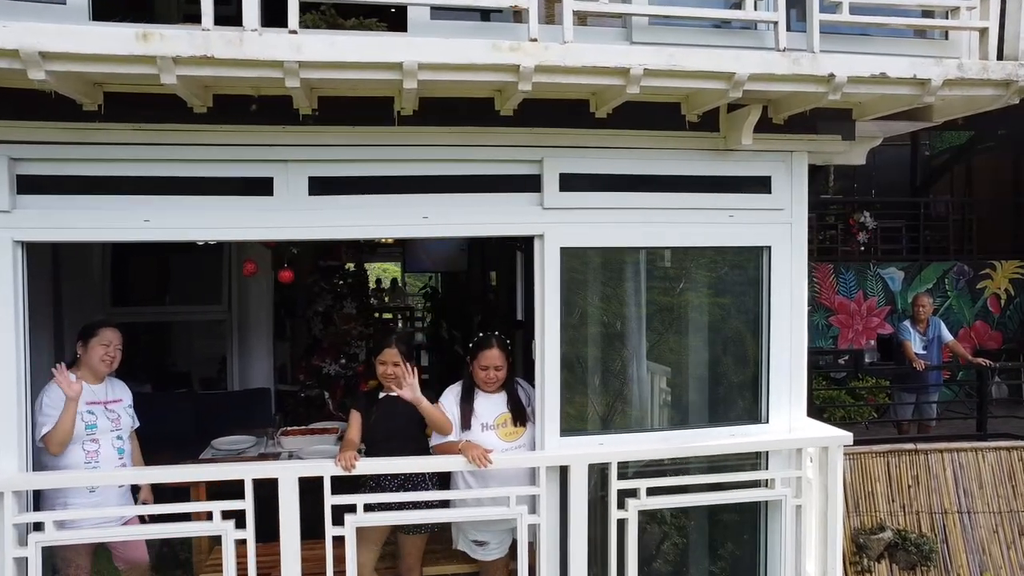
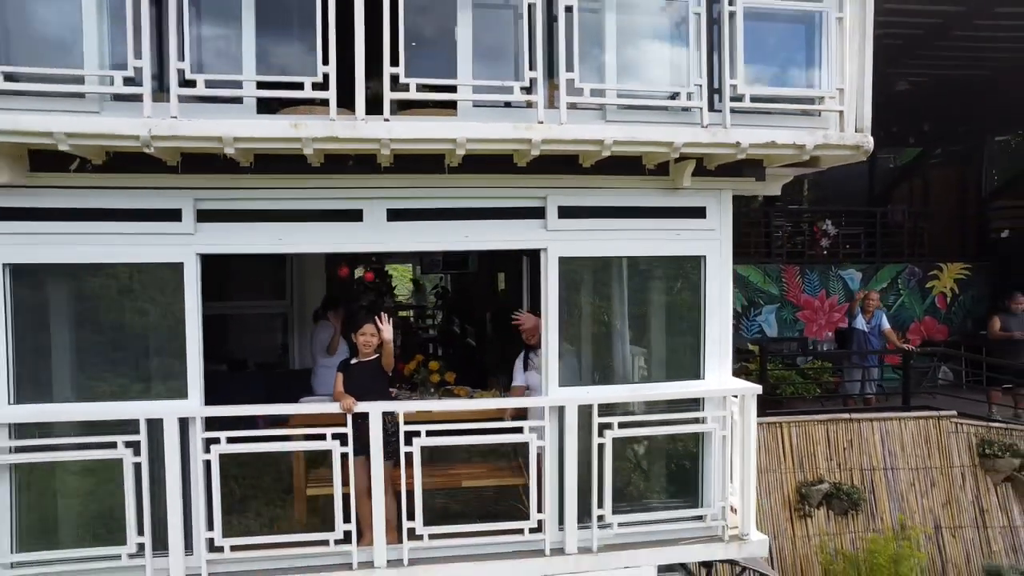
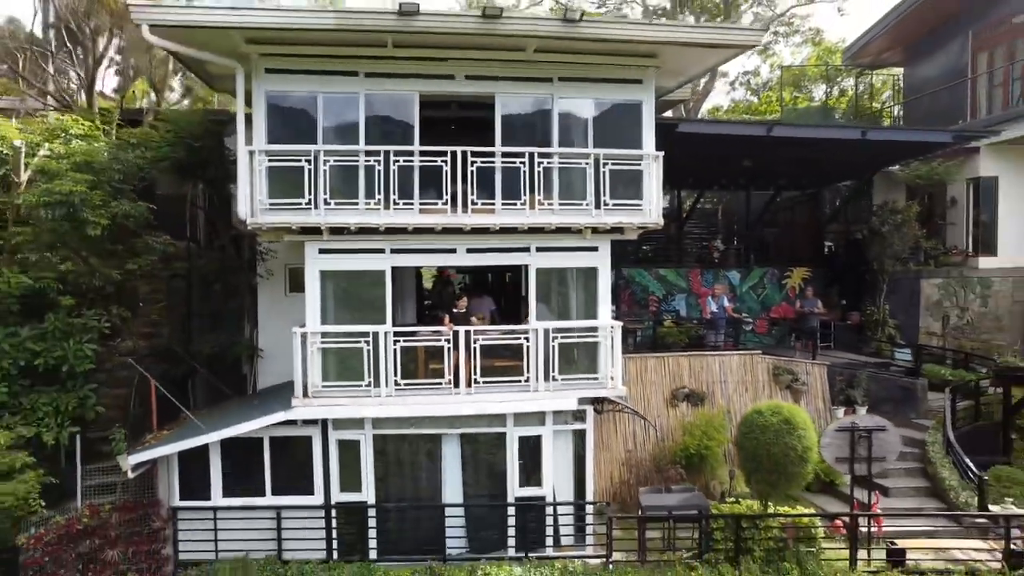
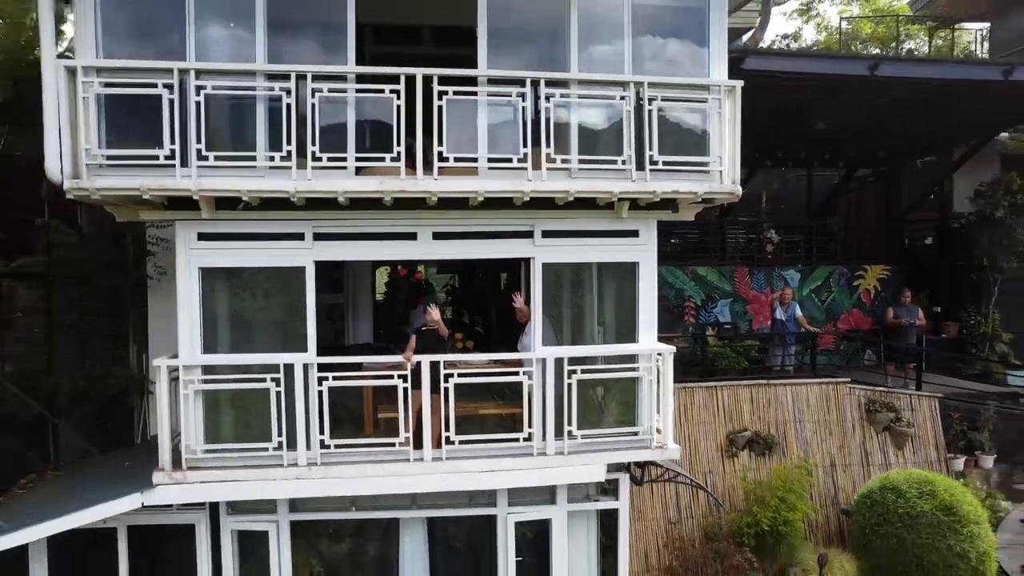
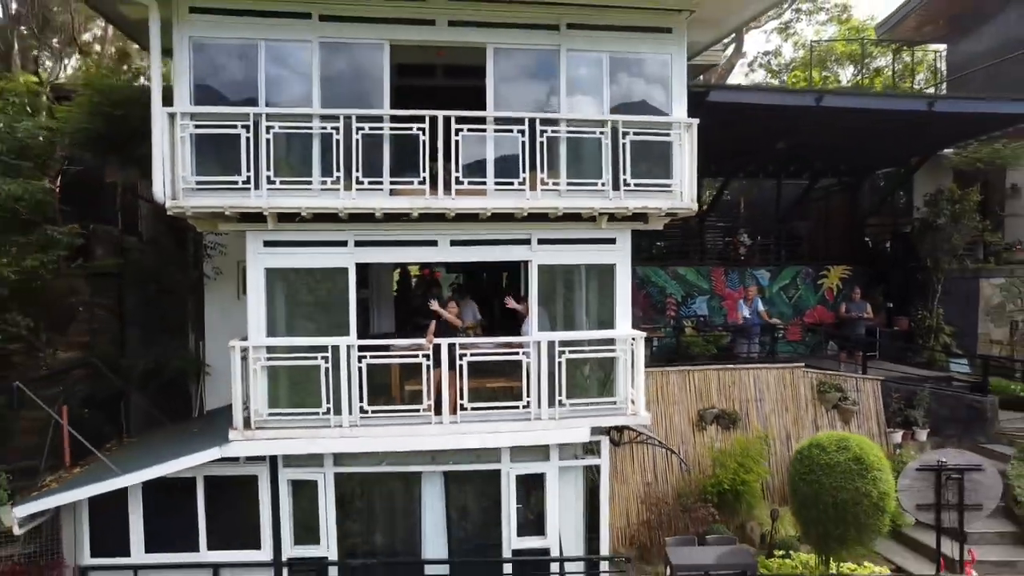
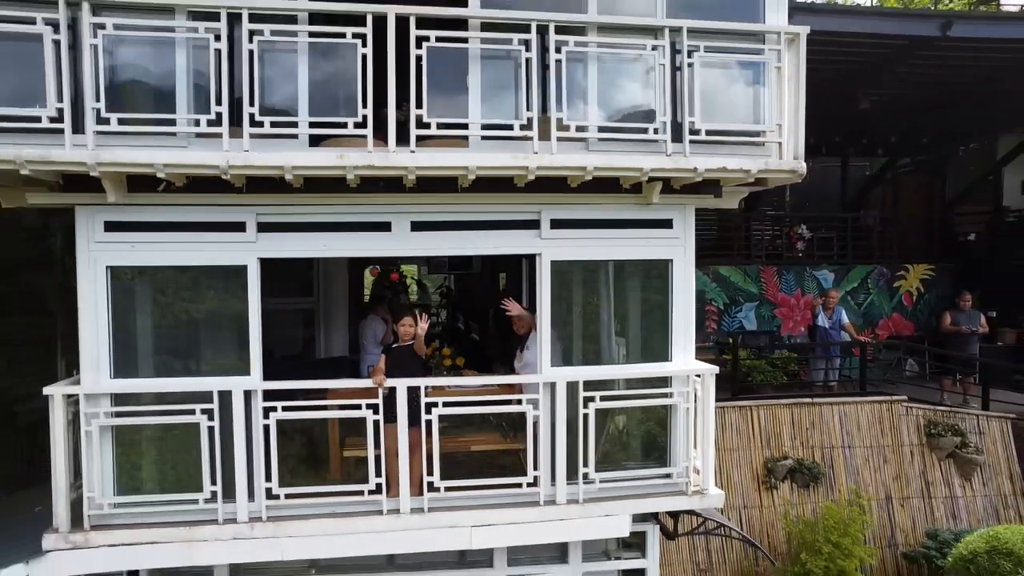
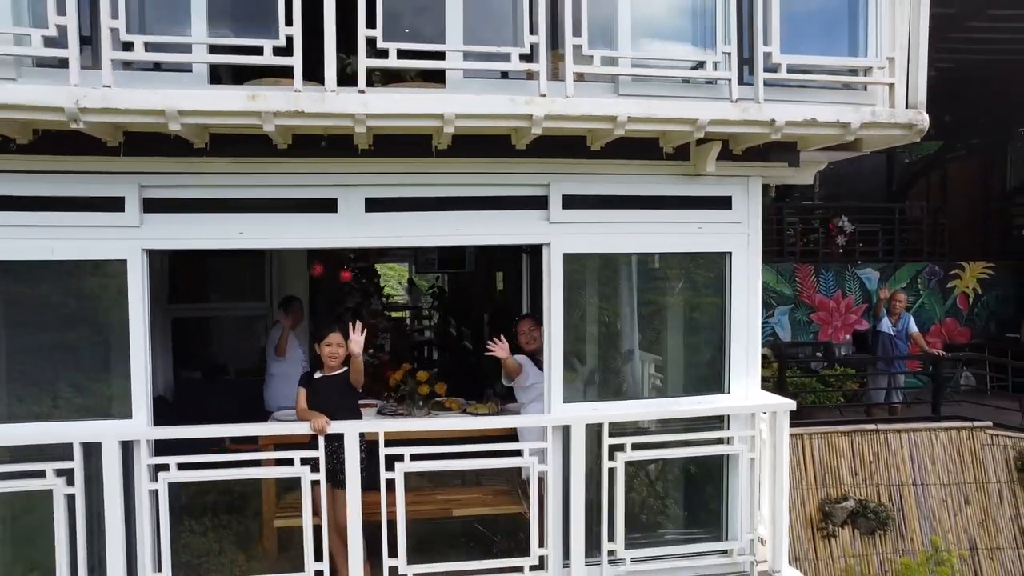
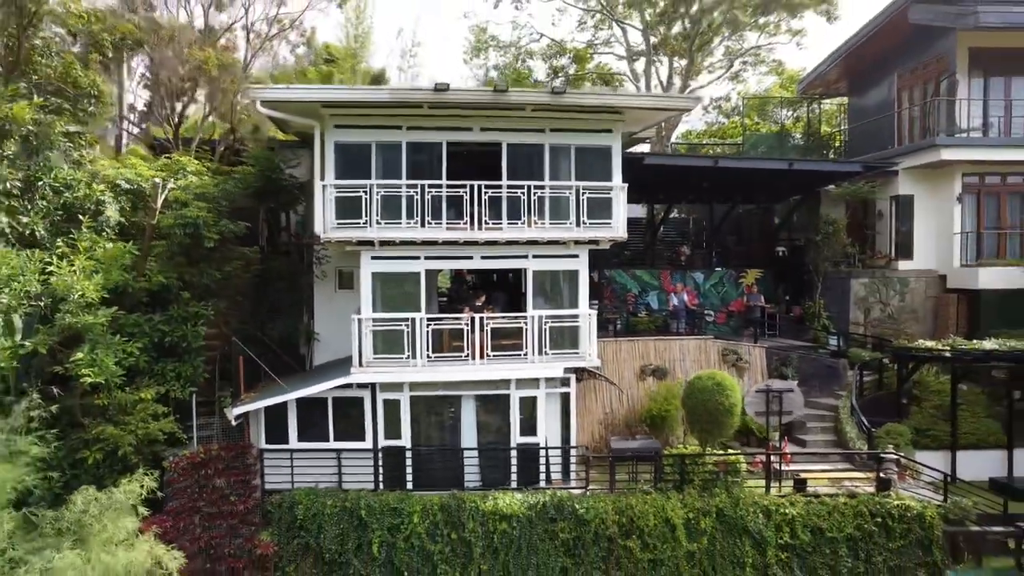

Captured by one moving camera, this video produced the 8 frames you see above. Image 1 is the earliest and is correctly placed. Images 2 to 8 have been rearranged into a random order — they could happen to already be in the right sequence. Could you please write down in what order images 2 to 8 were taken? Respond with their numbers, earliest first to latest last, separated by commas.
7, 2, 6, 4, 5, 3, 8
